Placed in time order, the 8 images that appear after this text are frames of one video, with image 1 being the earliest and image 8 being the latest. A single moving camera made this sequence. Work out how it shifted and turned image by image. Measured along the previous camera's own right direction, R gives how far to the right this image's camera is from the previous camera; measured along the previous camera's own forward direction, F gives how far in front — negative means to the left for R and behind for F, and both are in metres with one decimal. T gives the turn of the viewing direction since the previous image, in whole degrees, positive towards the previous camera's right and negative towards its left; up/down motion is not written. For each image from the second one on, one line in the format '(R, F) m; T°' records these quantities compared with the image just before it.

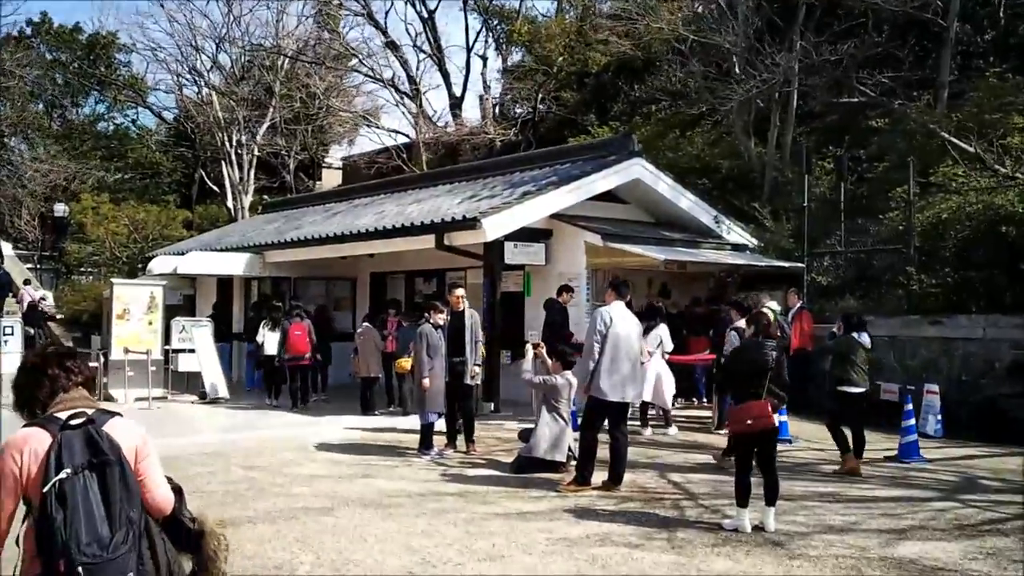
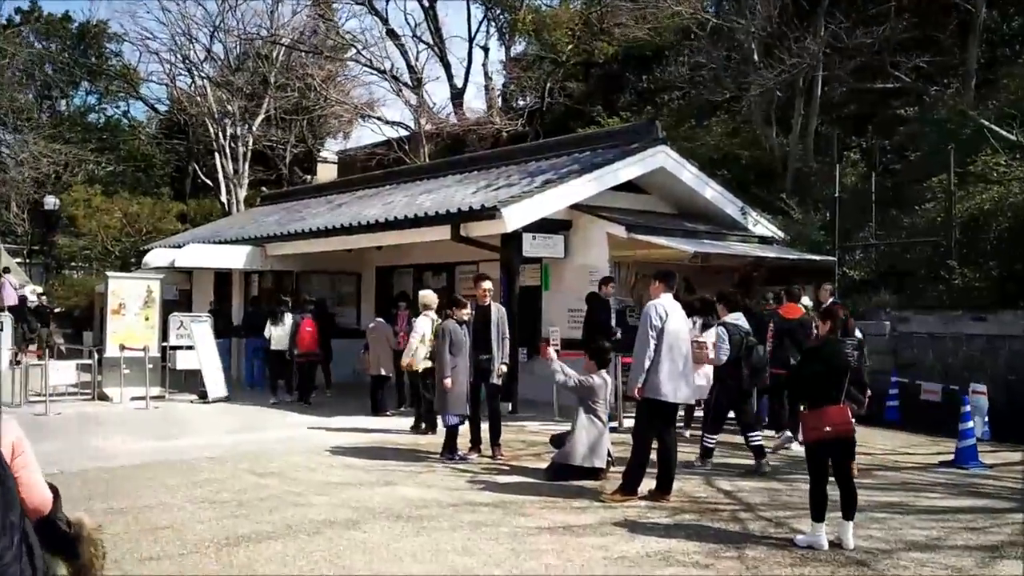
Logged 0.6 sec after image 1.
(-0.3, +0.6) m; +1°
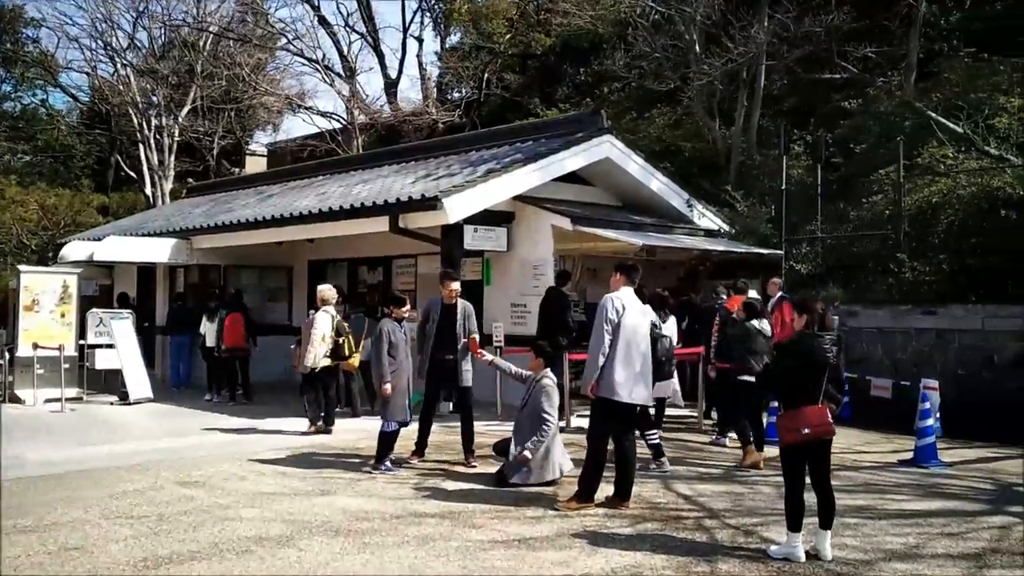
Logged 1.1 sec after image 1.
(-0.1, +0.5) m; +4°
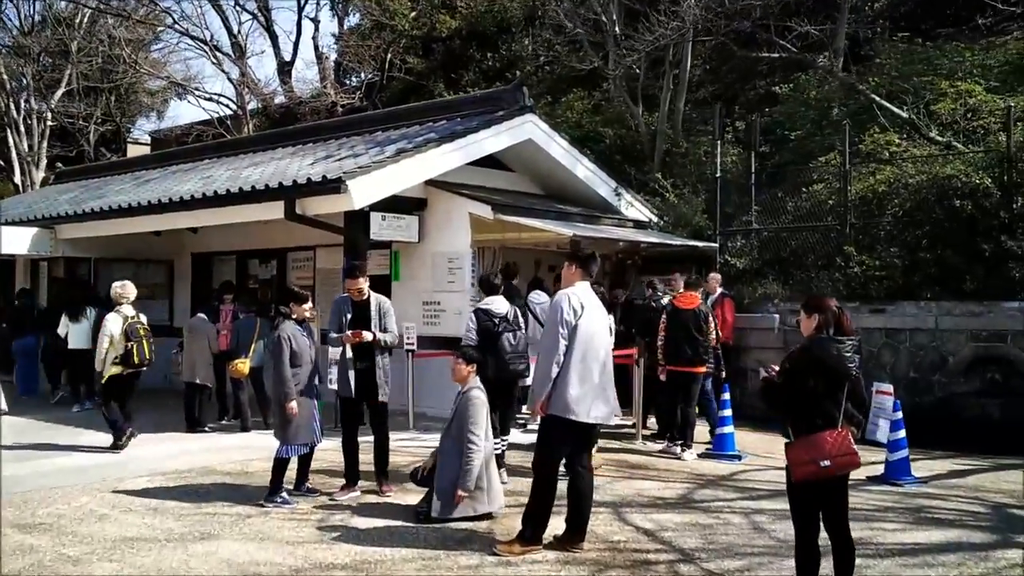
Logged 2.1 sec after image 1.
(-0.2, +1.2) m; +6°
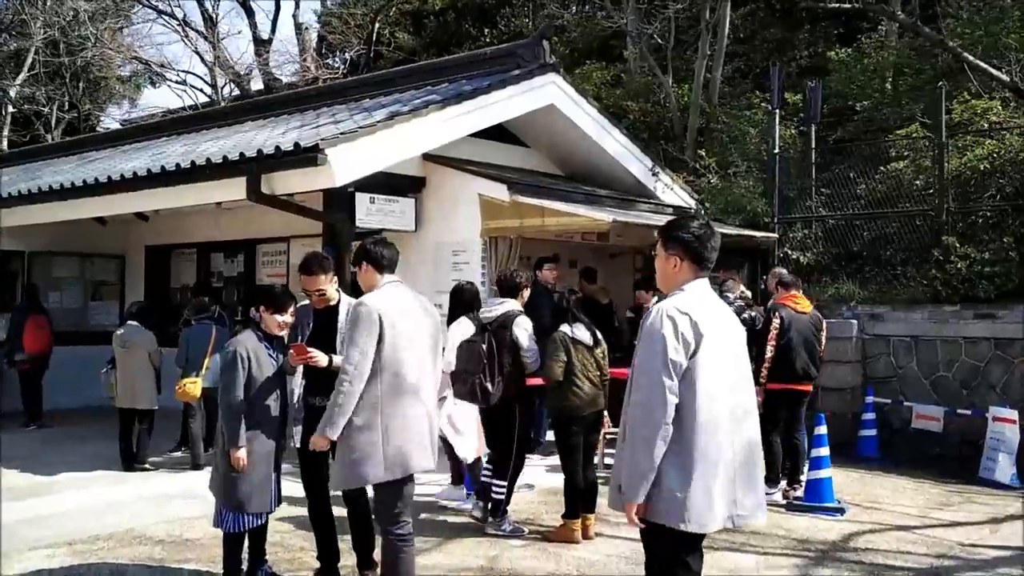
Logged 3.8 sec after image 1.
(-0.3, +2.0) m; +1°
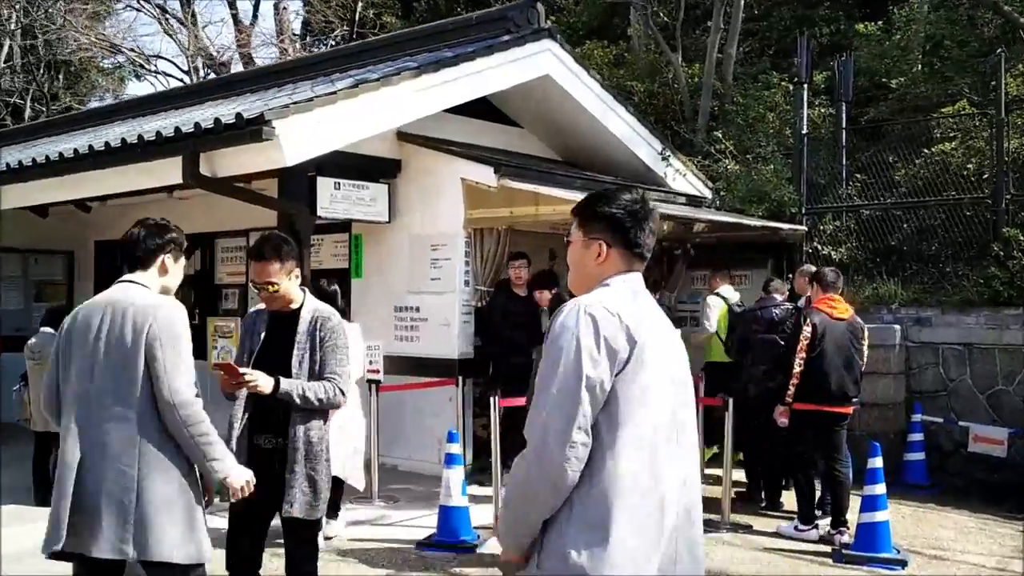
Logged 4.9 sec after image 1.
(+0.1, +1.2) m; 0°
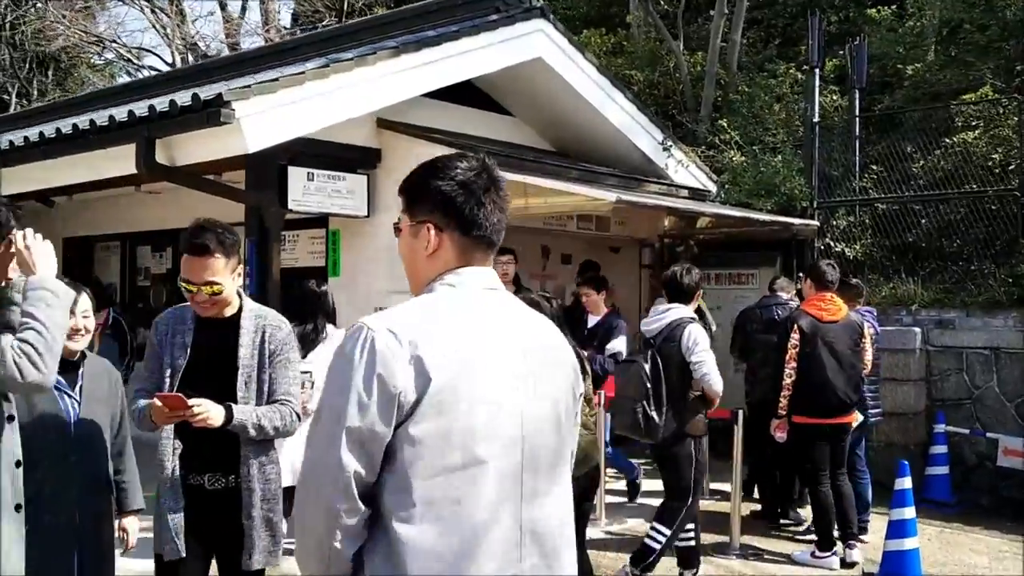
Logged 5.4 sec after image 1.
(+0.1, +0.6) m; 0°
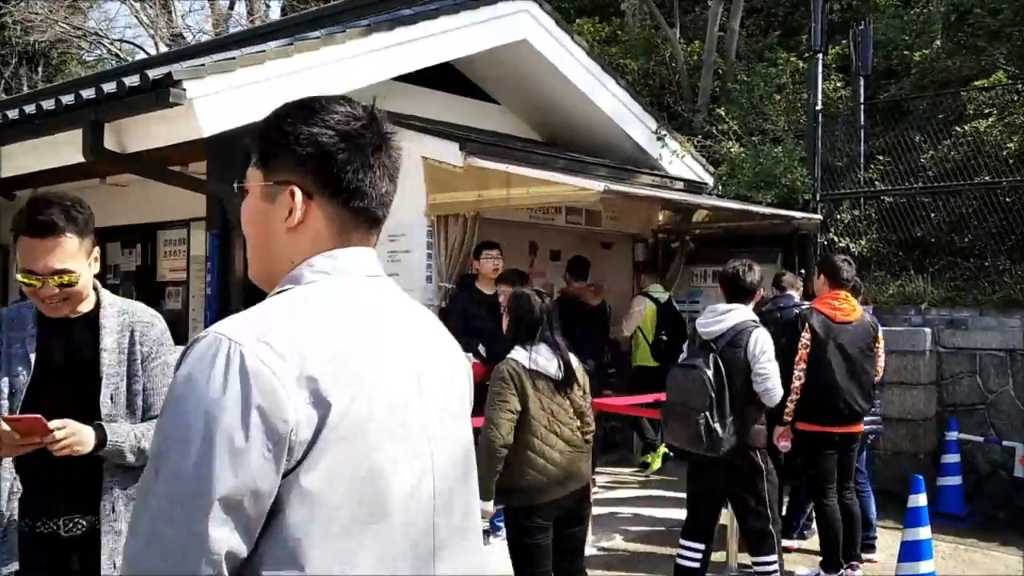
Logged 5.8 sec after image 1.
(+0.1, +0.4) m; 0°
